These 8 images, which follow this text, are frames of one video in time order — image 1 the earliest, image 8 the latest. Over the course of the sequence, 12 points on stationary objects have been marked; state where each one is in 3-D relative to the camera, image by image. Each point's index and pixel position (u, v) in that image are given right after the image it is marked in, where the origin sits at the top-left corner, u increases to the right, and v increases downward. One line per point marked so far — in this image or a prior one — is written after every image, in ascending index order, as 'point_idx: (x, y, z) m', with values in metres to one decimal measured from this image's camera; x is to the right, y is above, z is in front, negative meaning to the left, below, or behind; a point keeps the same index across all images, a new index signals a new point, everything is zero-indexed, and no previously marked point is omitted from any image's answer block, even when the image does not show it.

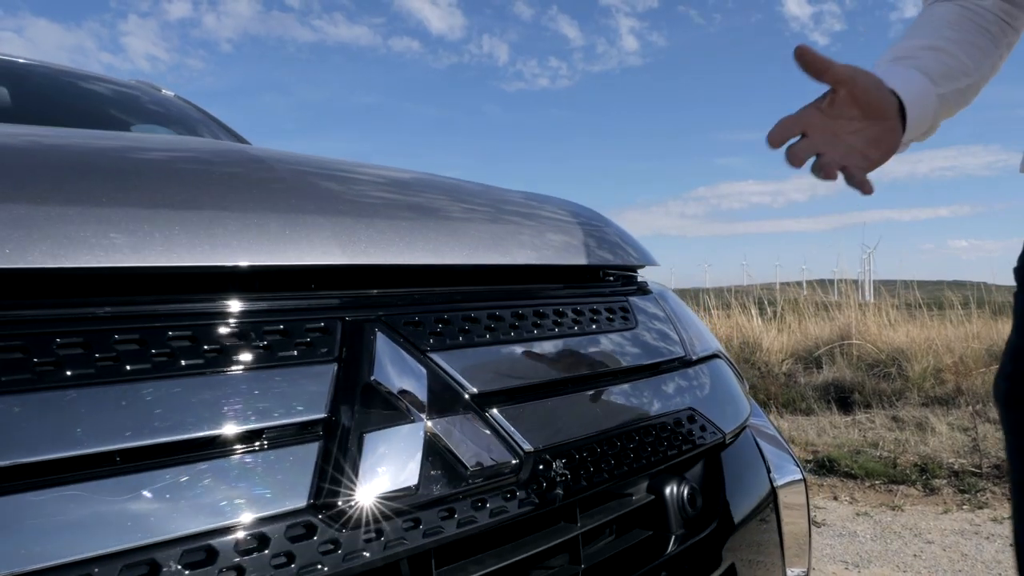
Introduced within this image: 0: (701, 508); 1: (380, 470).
0: (+0.2, -0.3, +1.0) m
1: (-0.1, -0.2, +0.7) m
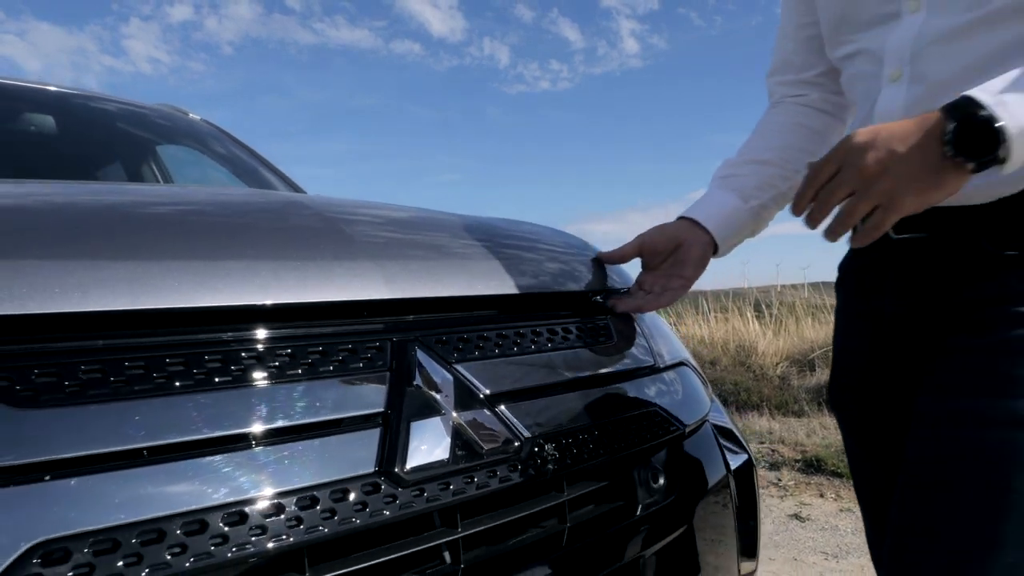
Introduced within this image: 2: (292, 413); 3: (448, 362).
0: (+0.2, -0.3, +1.2) m
1: (-0.1, -0.2, +0.9) m
2: (-0.2, -0.1, +0.8) m
3: (-0.1, -0.1, +1.0) m
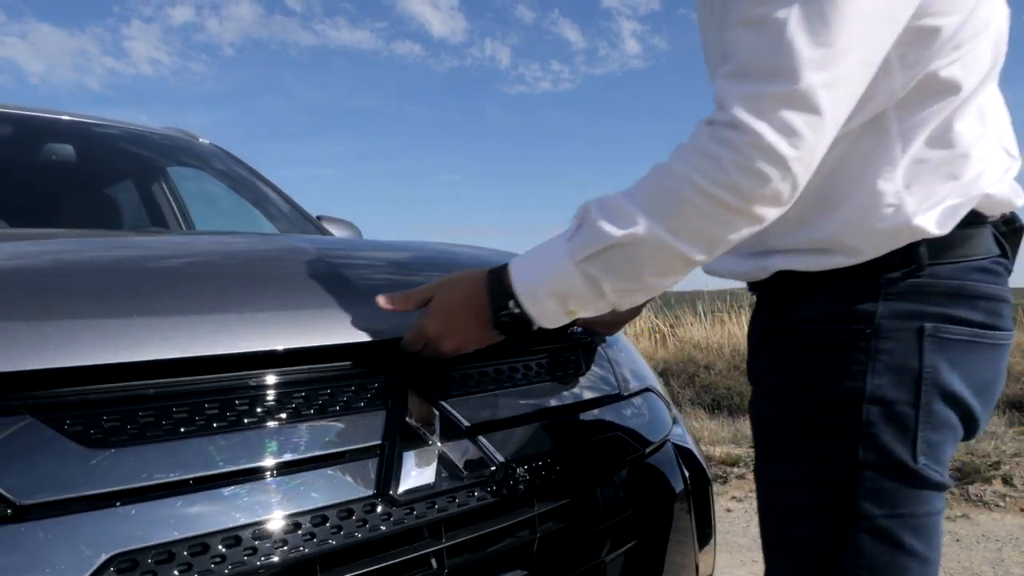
0: (+0.2, -0.4, +1.4) m
1: (-0.1, -0.3, +1.1) m
2: (-0.3, -0.2, +1.0) m
3: (-0.1, -0.2, +1.1) m
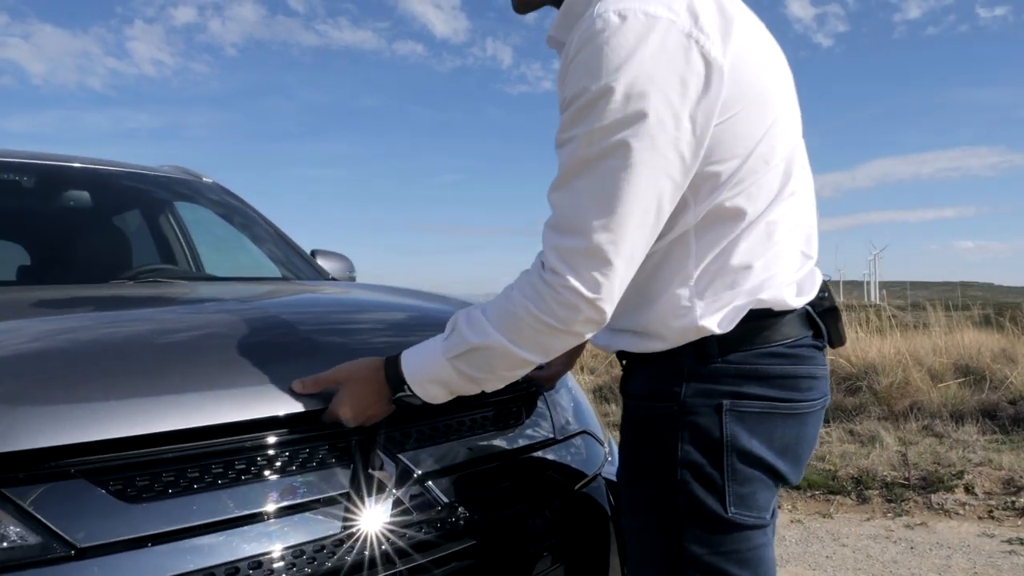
0: (+0.1, -0.5, +1.6) m
1: (-0.2, -0.4, +1.4) m
2: (-0.4, -0.3, +1.3) m
3: (-0.2, -0.3, +1.4) m
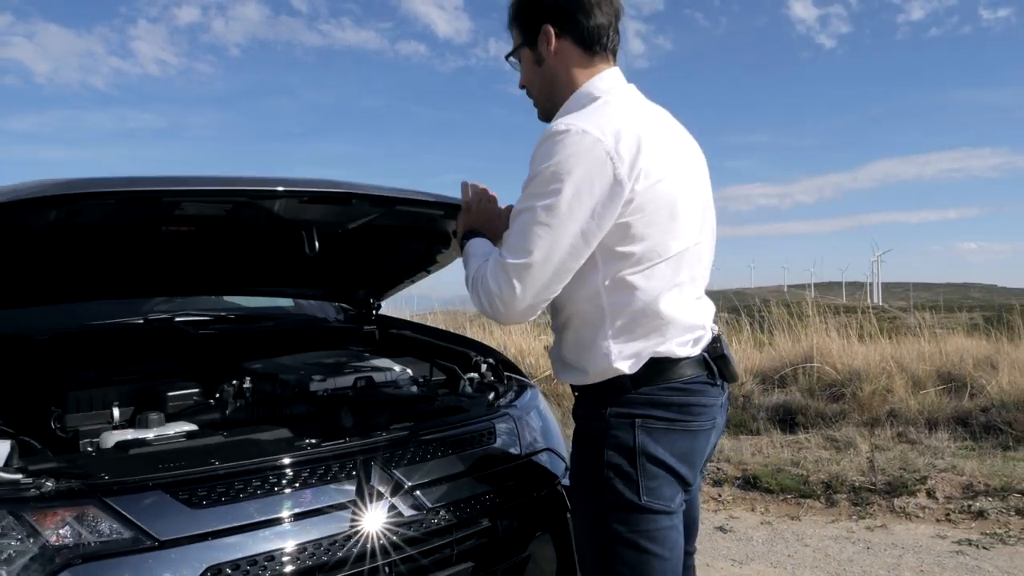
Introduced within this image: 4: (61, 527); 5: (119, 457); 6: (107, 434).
0: (0.0, -0.6, +2.0) m
1: (-0.3, -0.5, +1.7) m
2: (-0.4, -0.5, +1.7) m
3: (-0.3, -0.4, +1.8) m
4: (-0.8, -0.4, +1.5) m
5: (-0.8, -0.4, +1.7) m
6: (-1.0, -0.3, +1.9) m
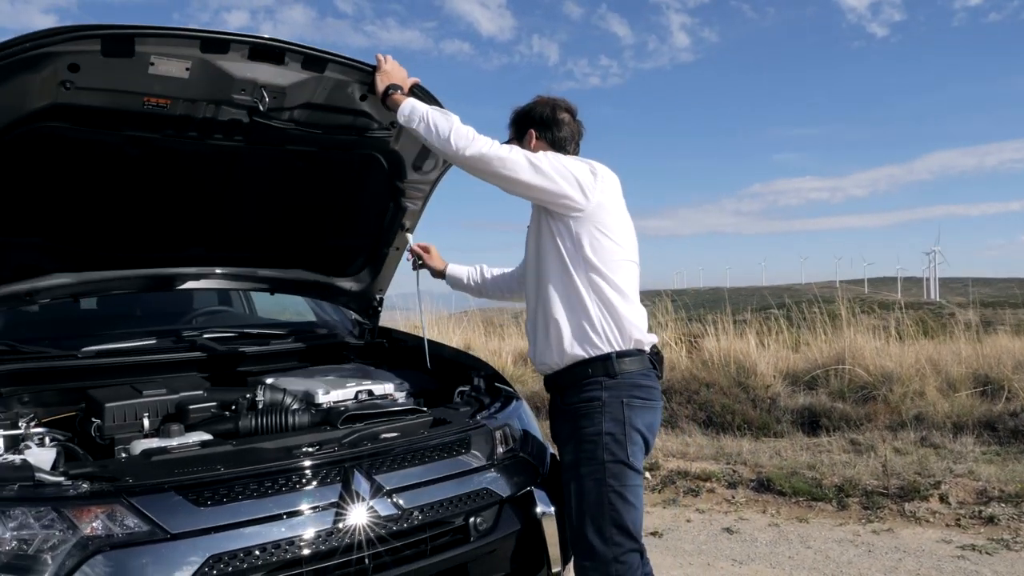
0: (-0.1, -0.7, +2.3) m
1: (-0.4, -0.6, +2.0) m
2: (-0.5, -0.5, +2.0) m
3: (-0.4, -0.5, +2.1) m
4: (-0.9, -0.5, +1.8) m
5: (-0.9, -0.4, +2.0) m
6: (-1.0, -0.4, +2.2) m
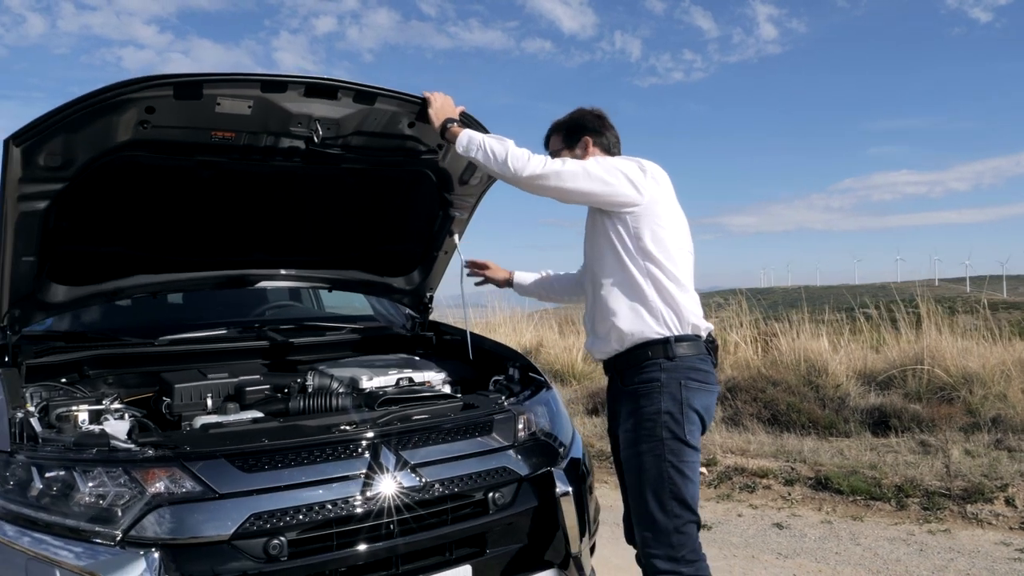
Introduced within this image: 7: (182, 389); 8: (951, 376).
0: (0.0, -0.7, +2.5) m
1: (-0.4, -0.6, +2.3) m
2: (-0.5, -0.5, +2.2) m
3: (-0.3, -0.5, +2.3) m
4: (-0.9, -0.5, +2.1) m
5: (-0.9, -0.4, +2.3) m
6: (-1.0, -0.4, +2.5) m
7: (-1.1, -0.3, +2.7) m
8: (+5.4, -1.1, +9.8) m
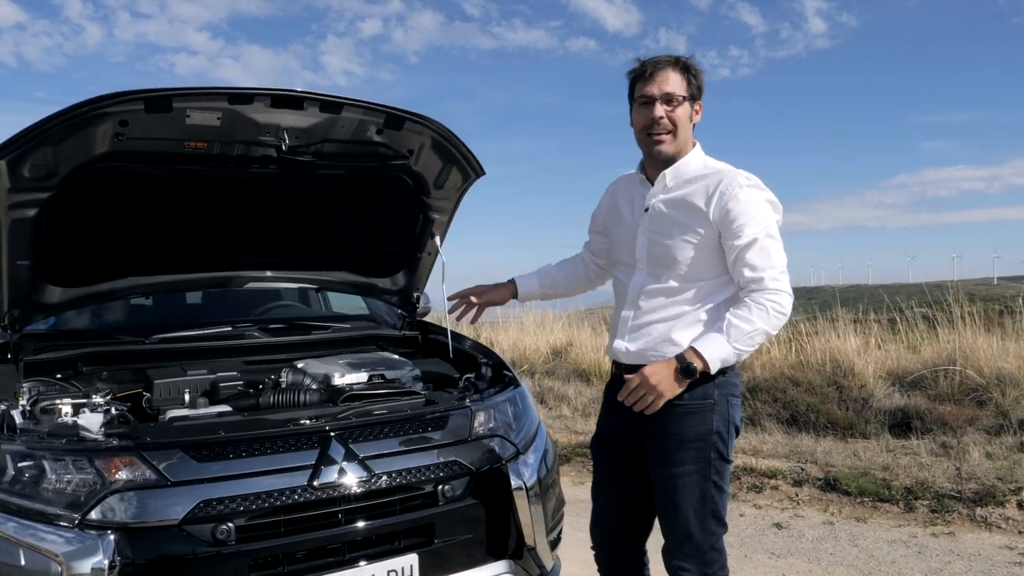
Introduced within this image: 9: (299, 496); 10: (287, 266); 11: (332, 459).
0: (-0.2, -0.7, +2.6) m
1: (-0.5, -0.6, +2.4) m
2: (-0.7, -0.5, +2.4) m
3: (-0.5, -0.5, +2.5) m
4: (-1.1, -0.5, +2.2) m
5: (-1.1, -0.4, +2.4) m
6: (-1.1, -0.4, +2.7) m
7: (-1.3, -0.3, +2.8) m
8: (+5.7, -1.1, +9.6) m
9: (-0.6, -0.6, +2.3) m
10: (-1.1, +0.1, +3.7) m
11: (-0.5, -0.5, +2.4) m
